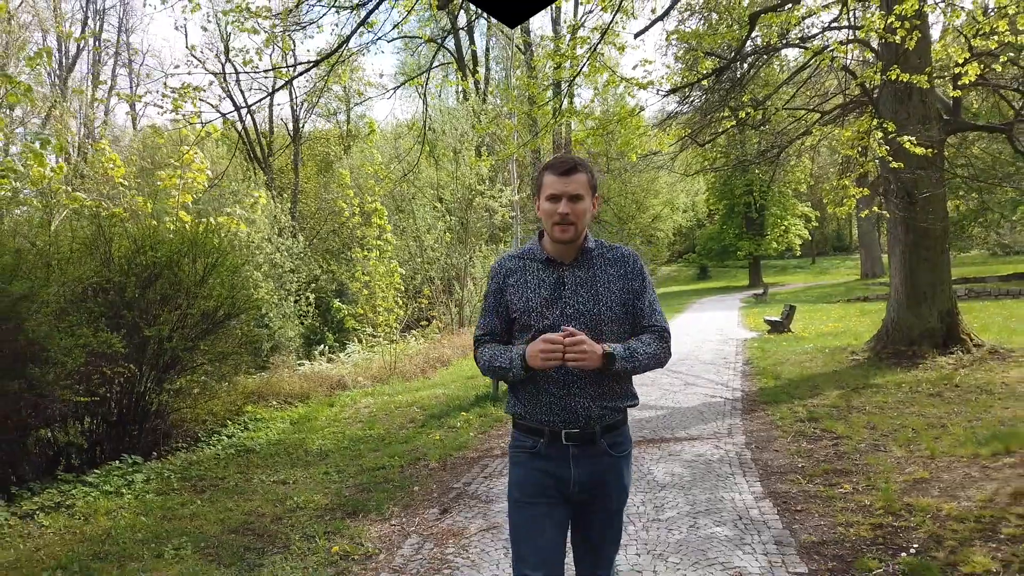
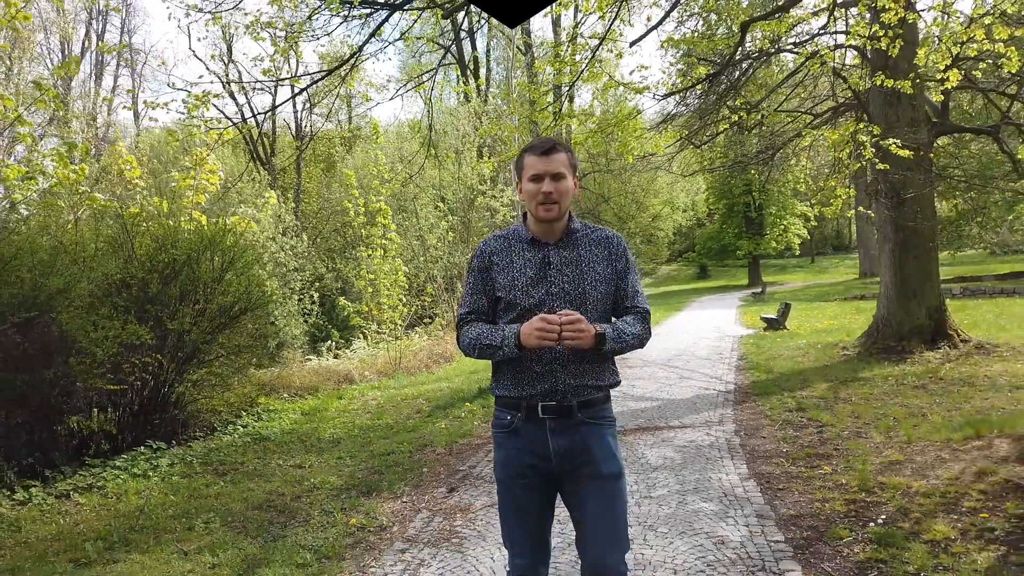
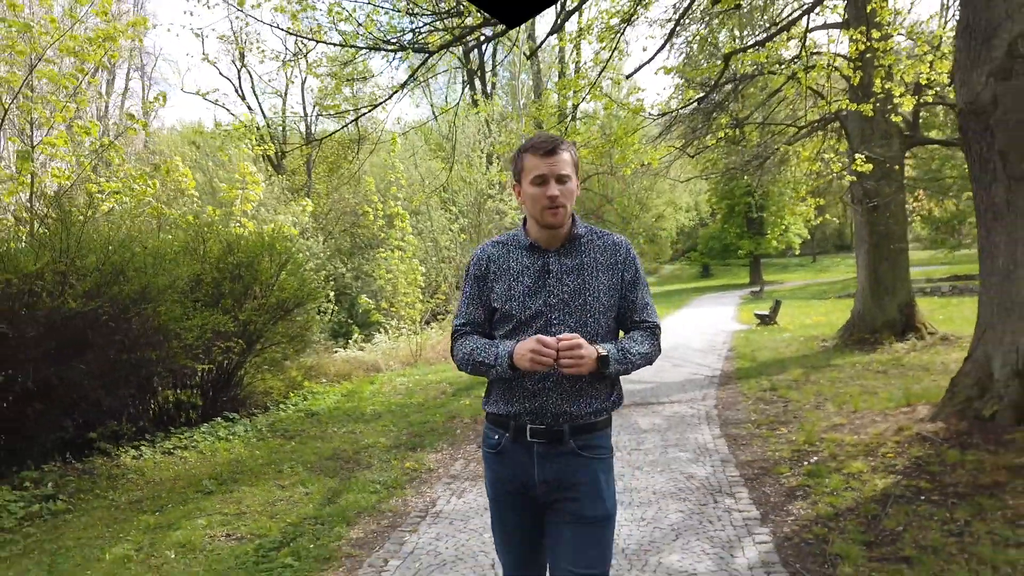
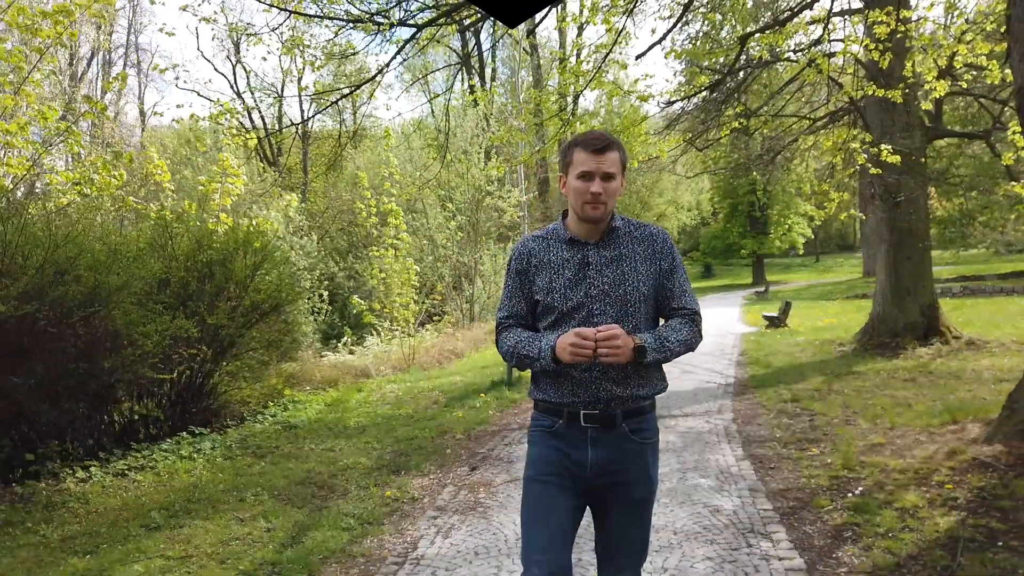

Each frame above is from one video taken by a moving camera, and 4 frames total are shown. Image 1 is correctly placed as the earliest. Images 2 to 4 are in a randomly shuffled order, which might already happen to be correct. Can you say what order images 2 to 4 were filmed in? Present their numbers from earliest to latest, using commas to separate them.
2, 4, 3
